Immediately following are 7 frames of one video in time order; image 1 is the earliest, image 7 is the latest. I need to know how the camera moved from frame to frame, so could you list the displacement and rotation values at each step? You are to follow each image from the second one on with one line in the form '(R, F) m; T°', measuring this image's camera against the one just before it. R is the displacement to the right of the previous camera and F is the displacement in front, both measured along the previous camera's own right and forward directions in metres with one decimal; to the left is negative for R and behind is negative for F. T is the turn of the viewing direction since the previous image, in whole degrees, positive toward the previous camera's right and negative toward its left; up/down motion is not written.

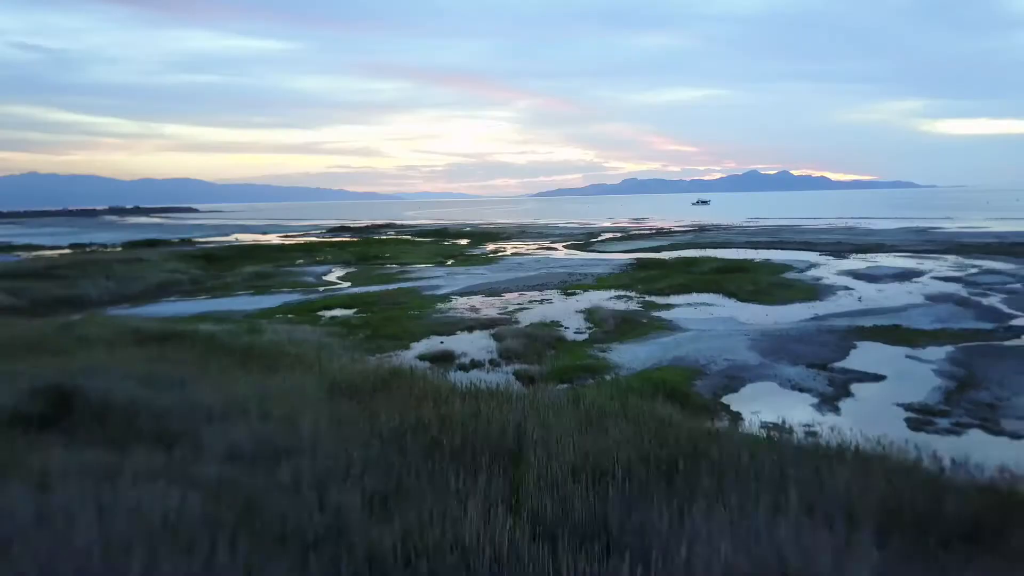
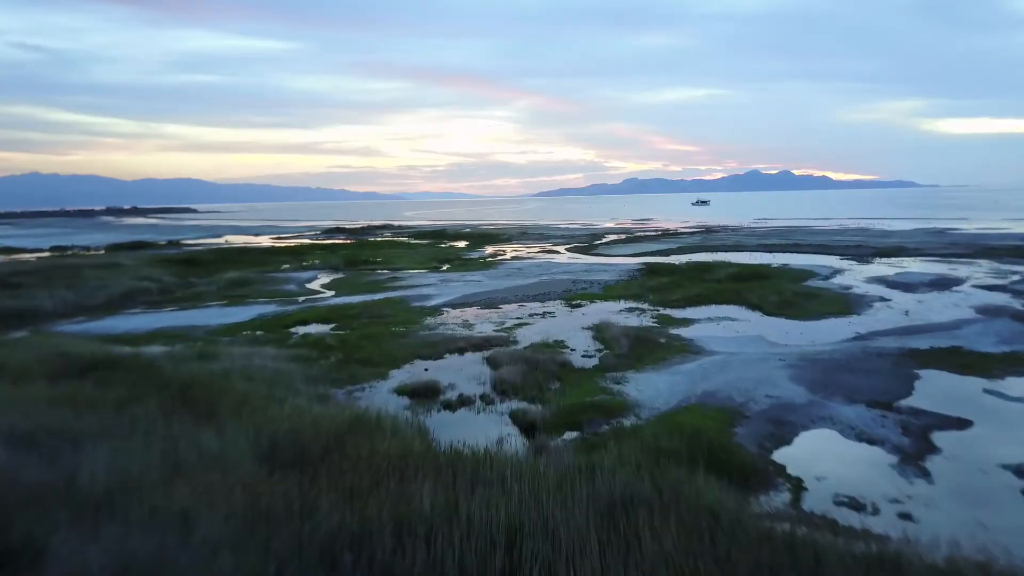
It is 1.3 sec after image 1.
(+0.1, +2.9) m; 0°
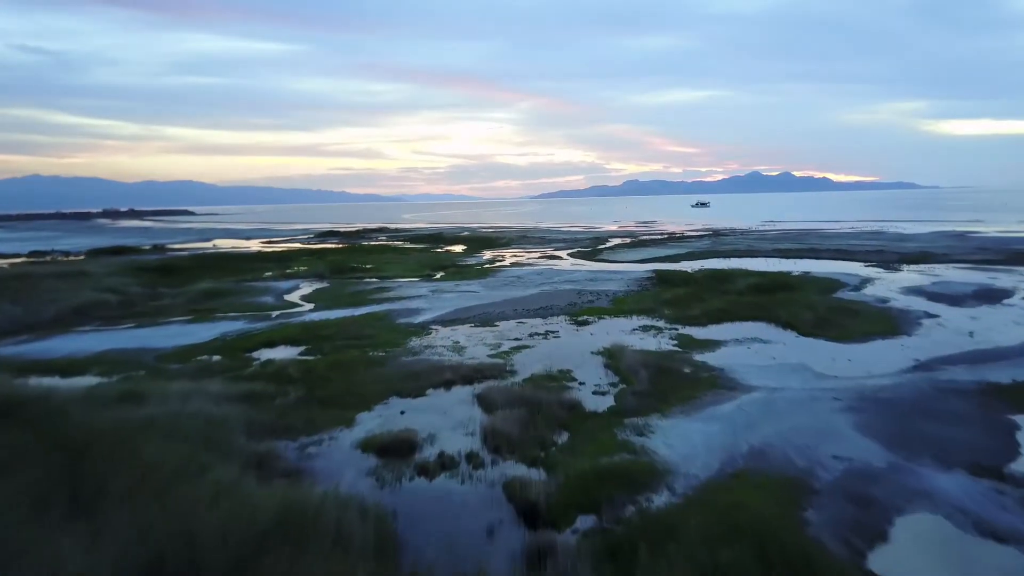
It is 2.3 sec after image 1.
(+0.1, +3.0) m; 0°
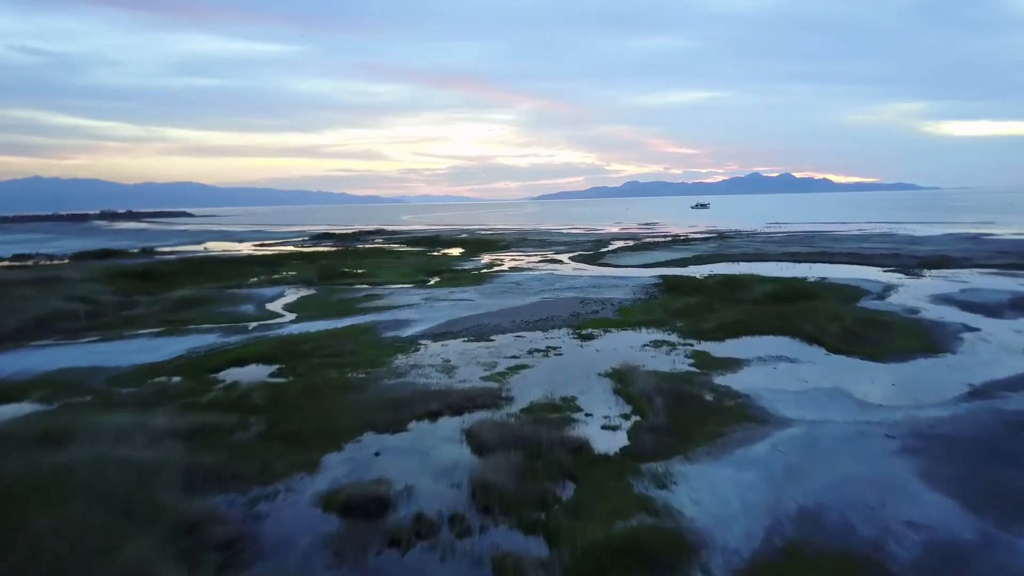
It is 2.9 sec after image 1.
(+0.1, +2.1) m; 0°
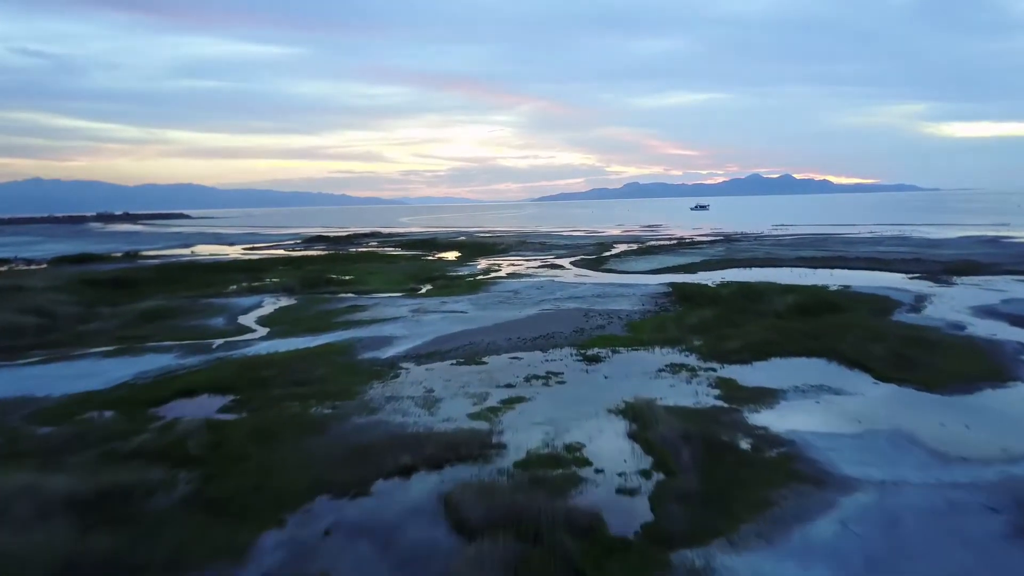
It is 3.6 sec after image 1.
(+0.1, +2.6) m; 0°
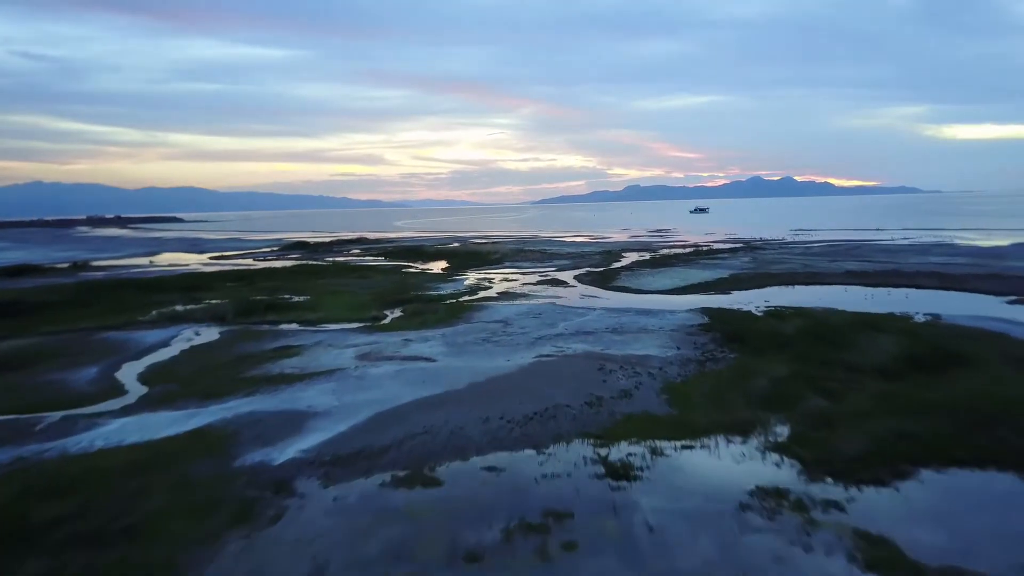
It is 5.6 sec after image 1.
(+0.3, +7.2) m; 0°
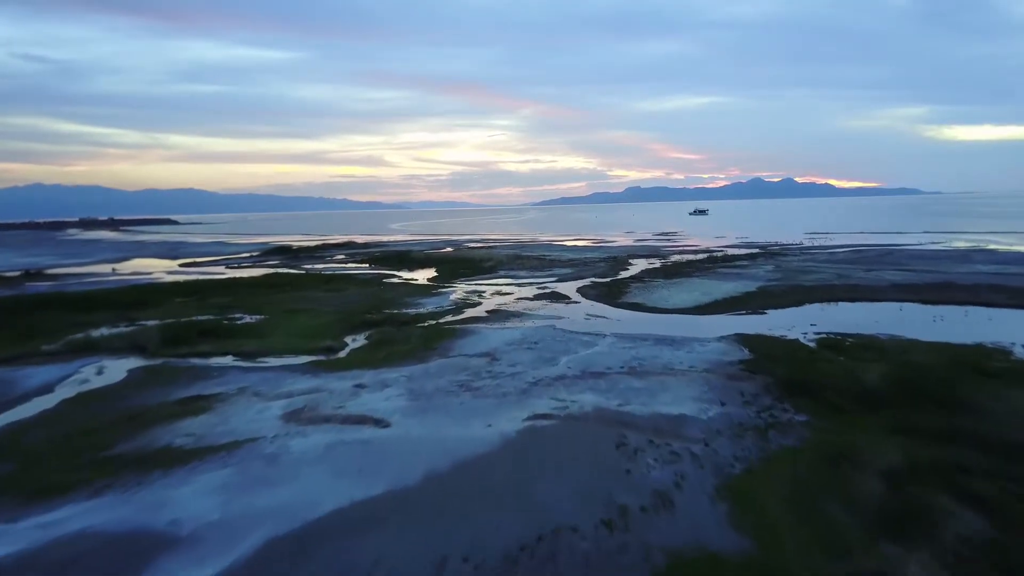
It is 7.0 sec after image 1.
(+0.2, +5.2) m; 0°
